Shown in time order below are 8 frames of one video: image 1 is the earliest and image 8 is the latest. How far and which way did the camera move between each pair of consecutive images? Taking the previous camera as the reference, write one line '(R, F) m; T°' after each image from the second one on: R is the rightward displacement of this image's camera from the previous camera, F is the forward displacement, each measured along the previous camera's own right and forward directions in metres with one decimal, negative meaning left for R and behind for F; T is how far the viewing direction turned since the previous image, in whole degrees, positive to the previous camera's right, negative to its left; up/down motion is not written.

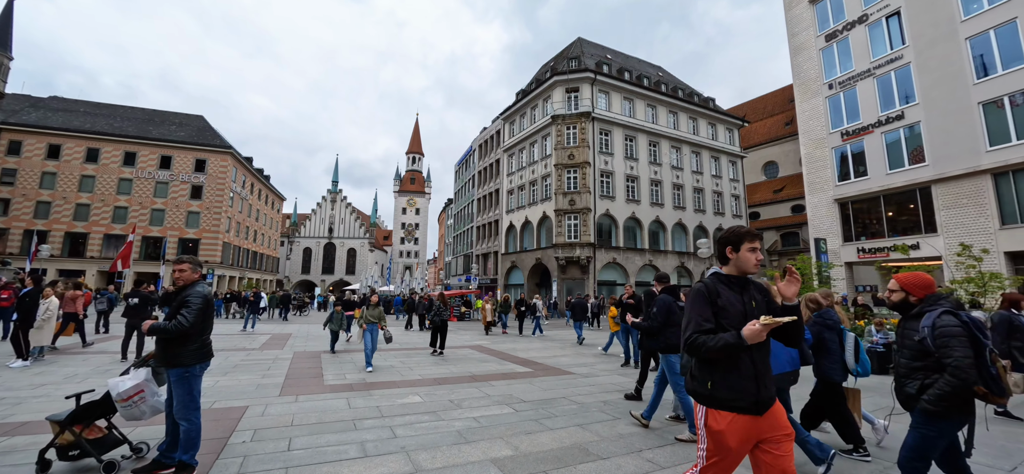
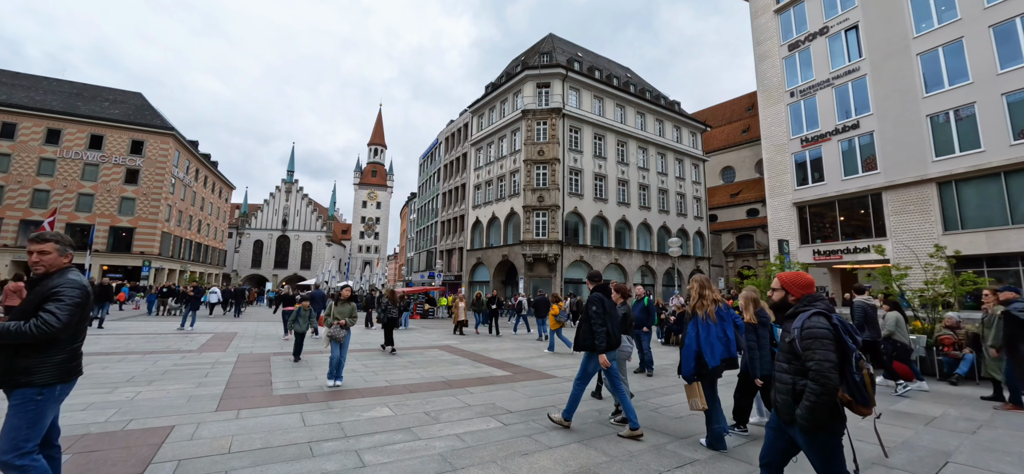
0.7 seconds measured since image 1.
(-0.3, +0.7) m; +5°
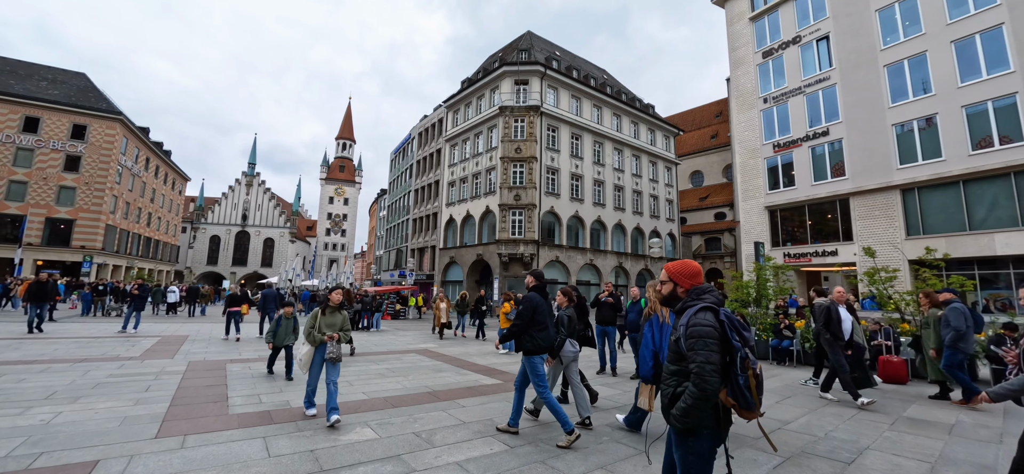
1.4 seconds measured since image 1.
(-0.4, +0.6) m; +4°
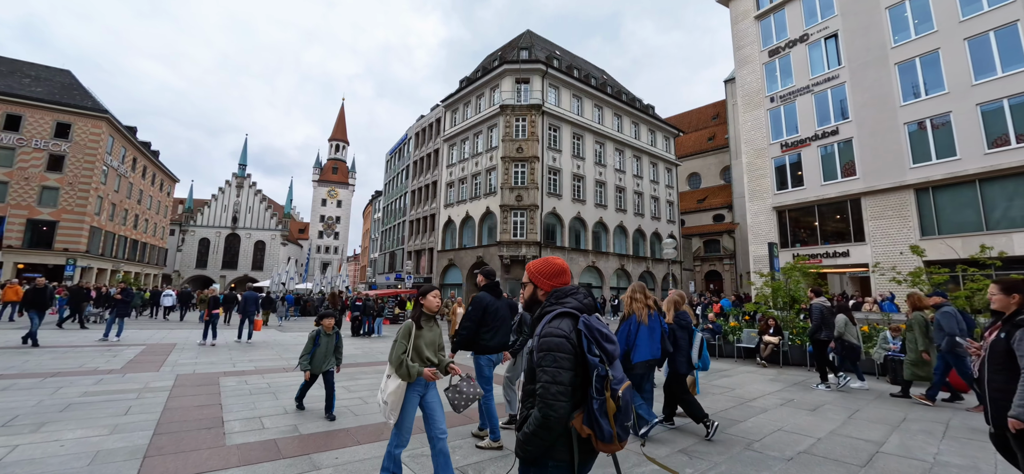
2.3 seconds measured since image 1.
(-0.6, +0.7) m; +1°
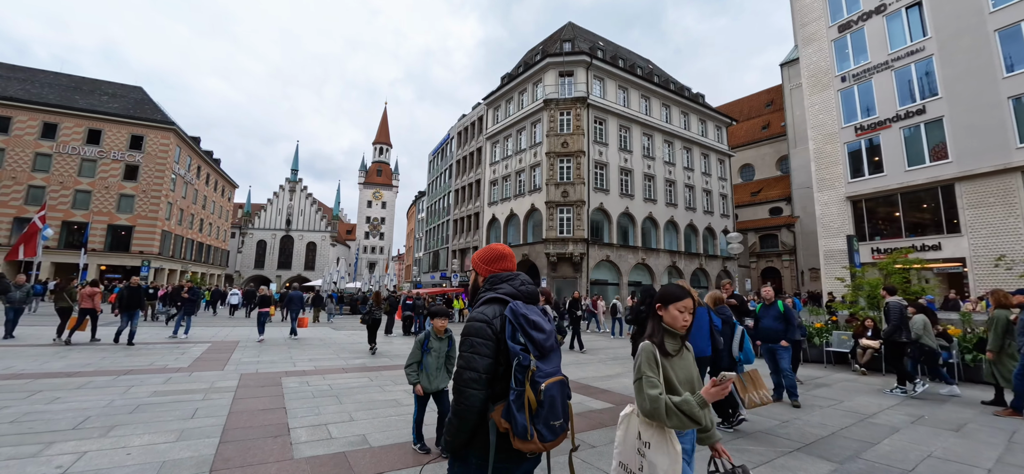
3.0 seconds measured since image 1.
(-0.5, +0.6) m; -5°
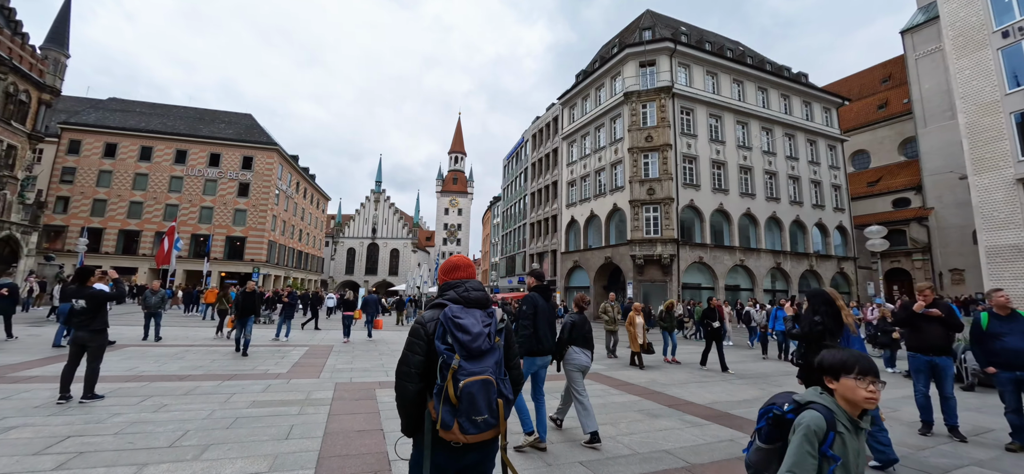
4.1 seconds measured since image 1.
(-0.6, +0.9) m; -10°
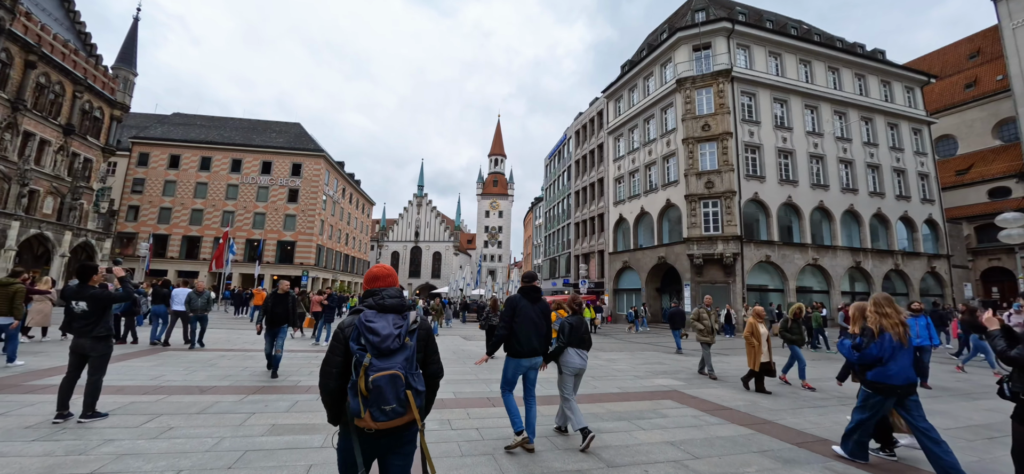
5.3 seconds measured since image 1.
(-0.3, +1.1) m; -6°
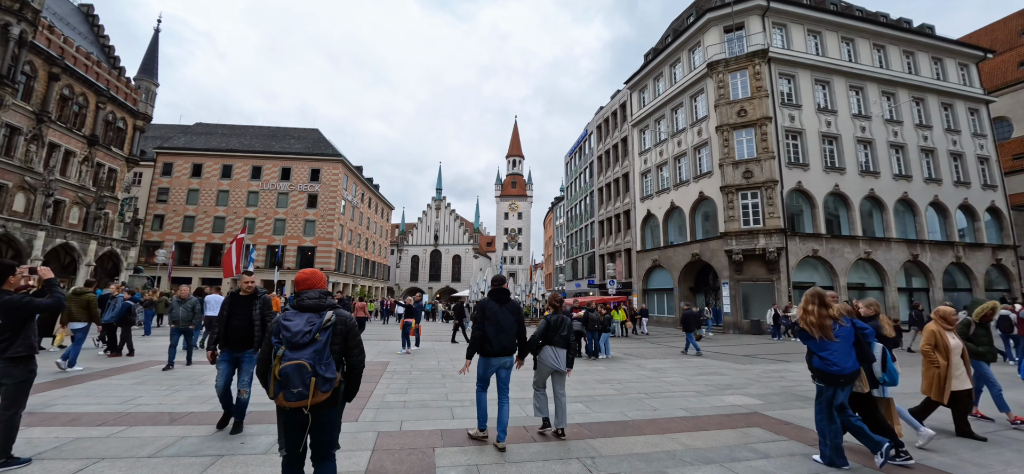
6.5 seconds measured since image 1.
(-0.2, +1.2) m; -3°
